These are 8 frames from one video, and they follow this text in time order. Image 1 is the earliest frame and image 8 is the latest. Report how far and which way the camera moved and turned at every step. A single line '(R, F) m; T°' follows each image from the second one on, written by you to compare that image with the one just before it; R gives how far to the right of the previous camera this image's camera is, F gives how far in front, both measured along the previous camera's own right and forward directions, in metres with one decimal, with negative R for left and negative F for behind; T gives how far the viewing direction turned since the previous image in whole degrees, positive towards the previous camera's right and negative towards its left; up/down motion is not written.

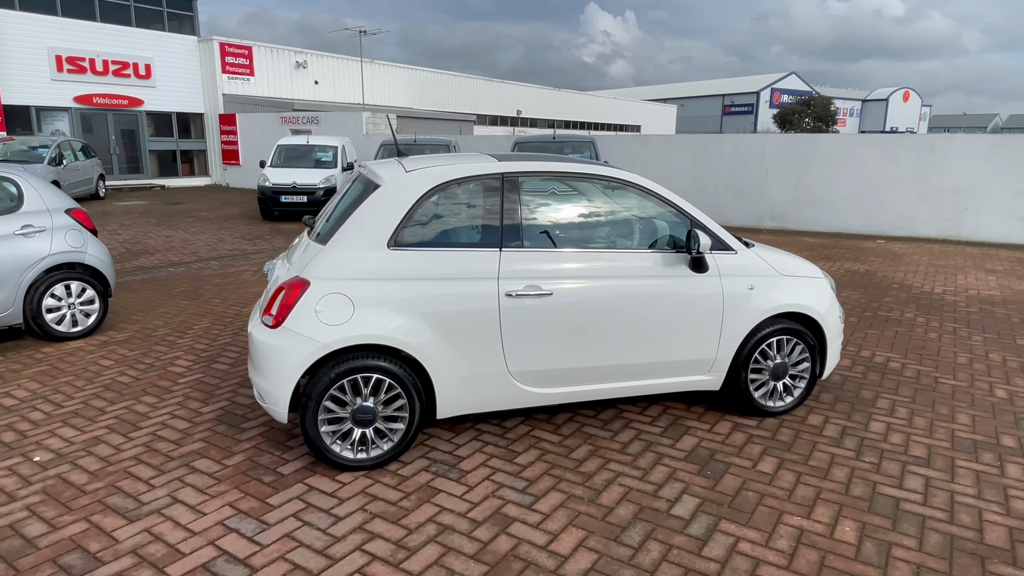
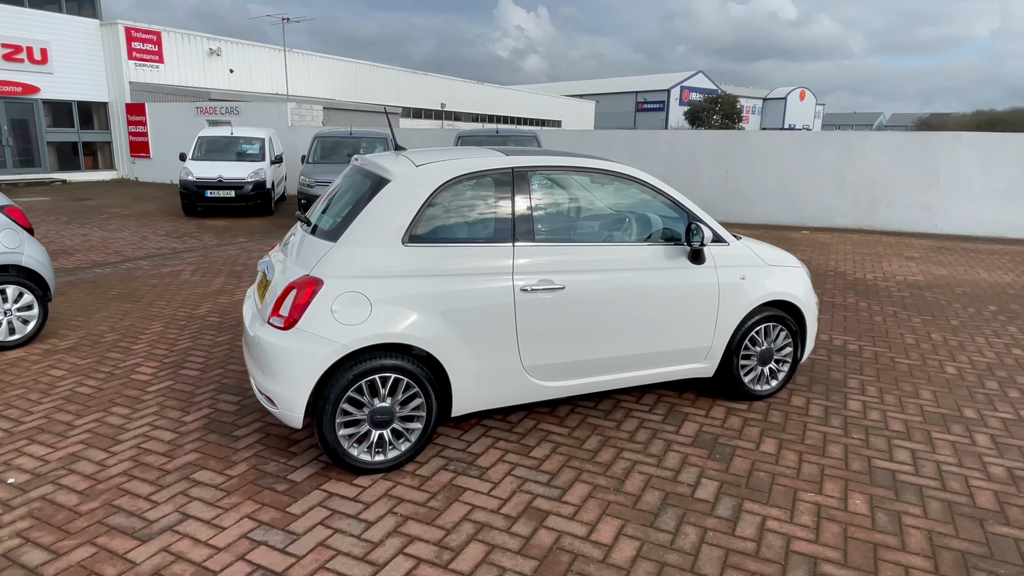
(-0.5, 0.0) m; +7°
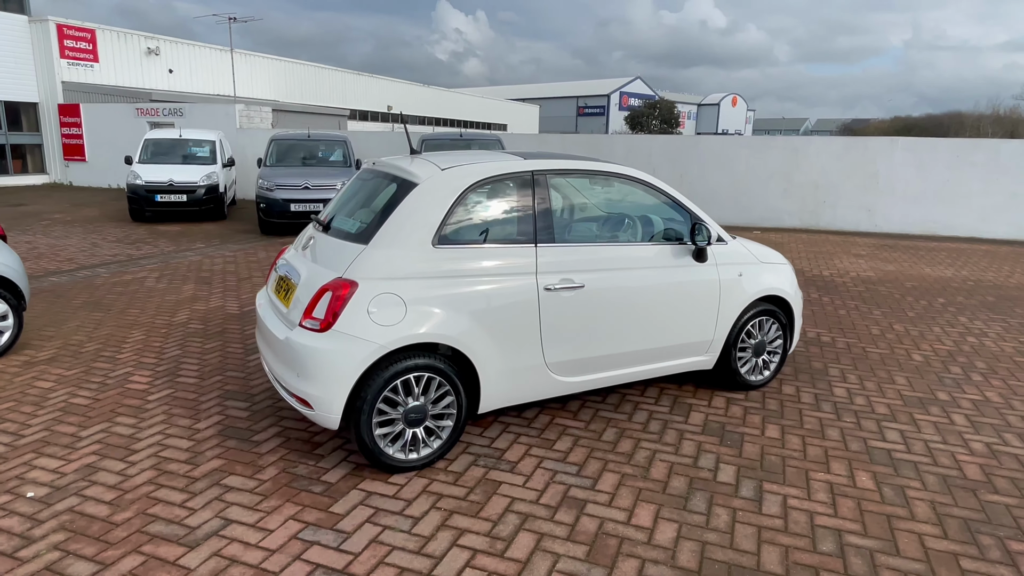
(-0.4, -0.1) m; +5°
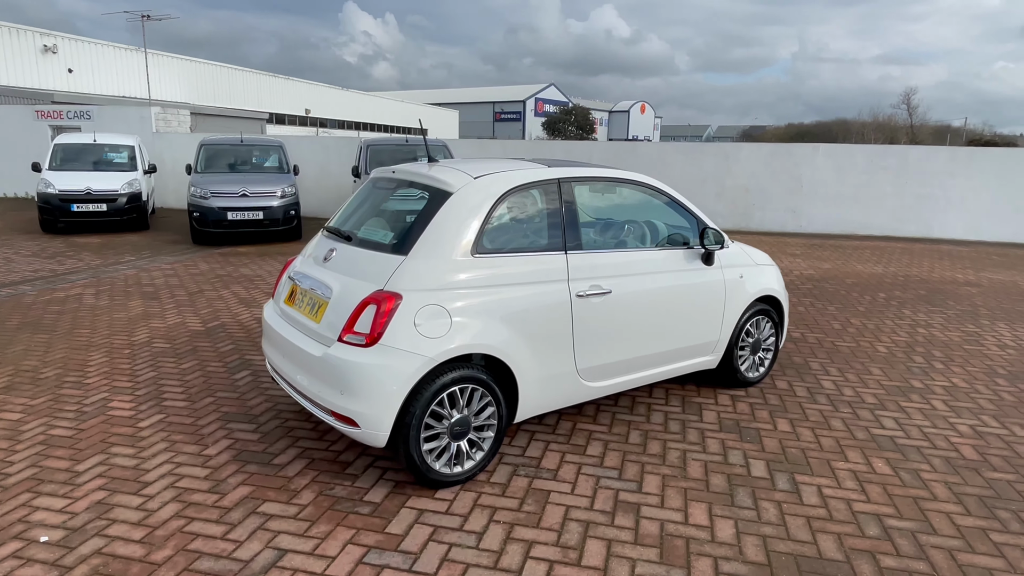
(-0.6, 0.0) m; +7°
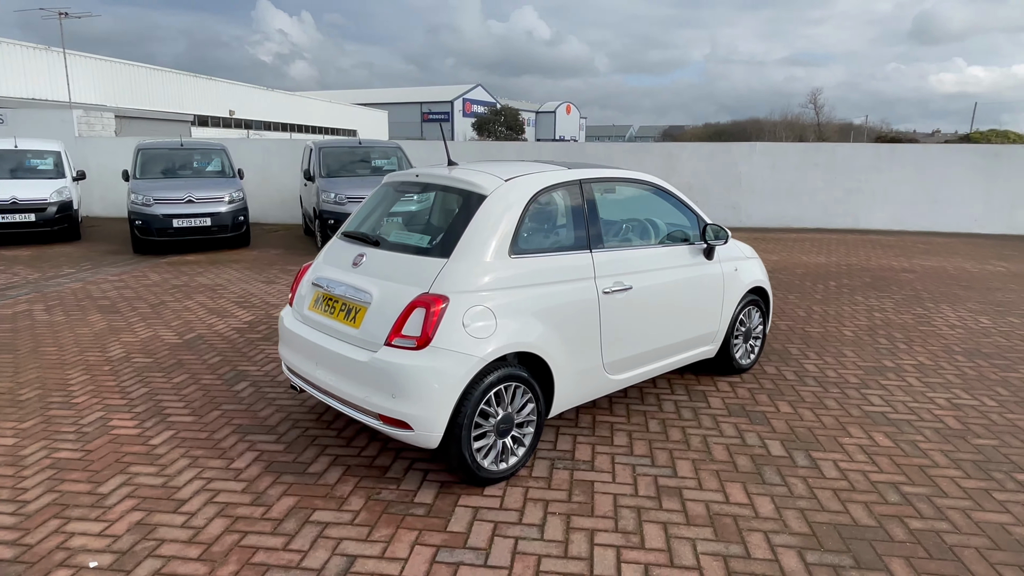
(-0.6, -0.1) m; +6°
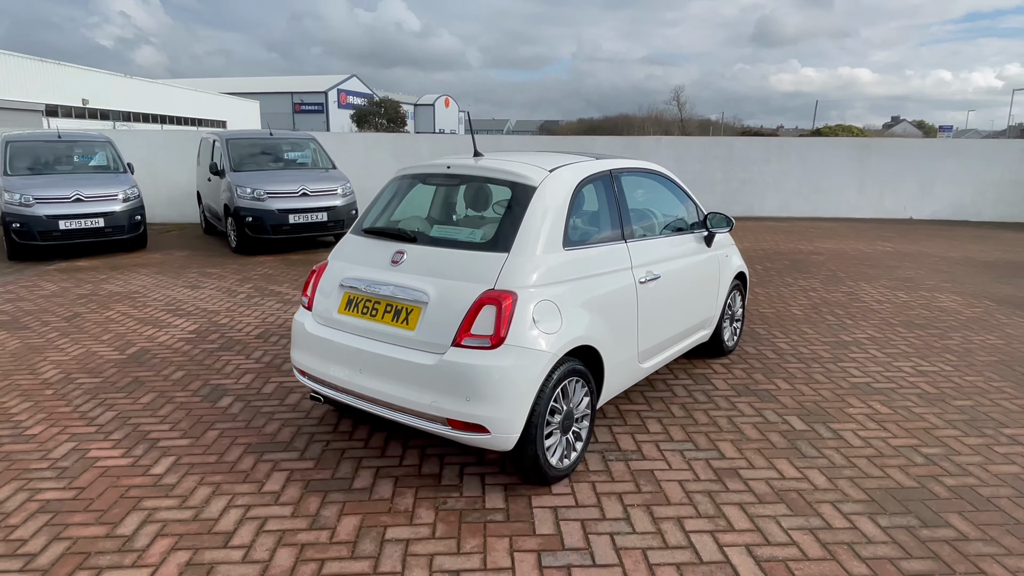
(-0.9, +0.2) m; +11°
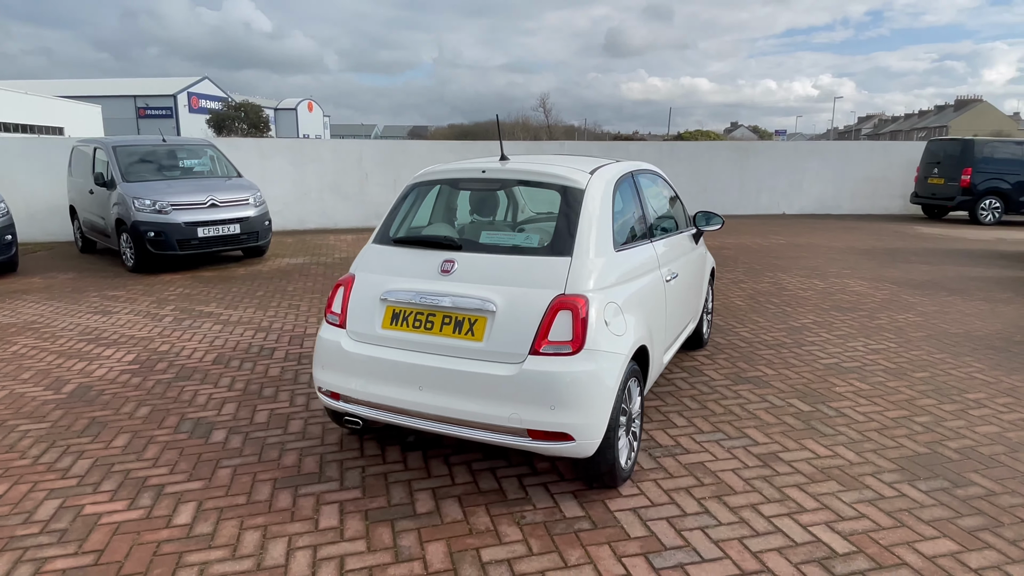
(-0.9, +0.2) m; +11°
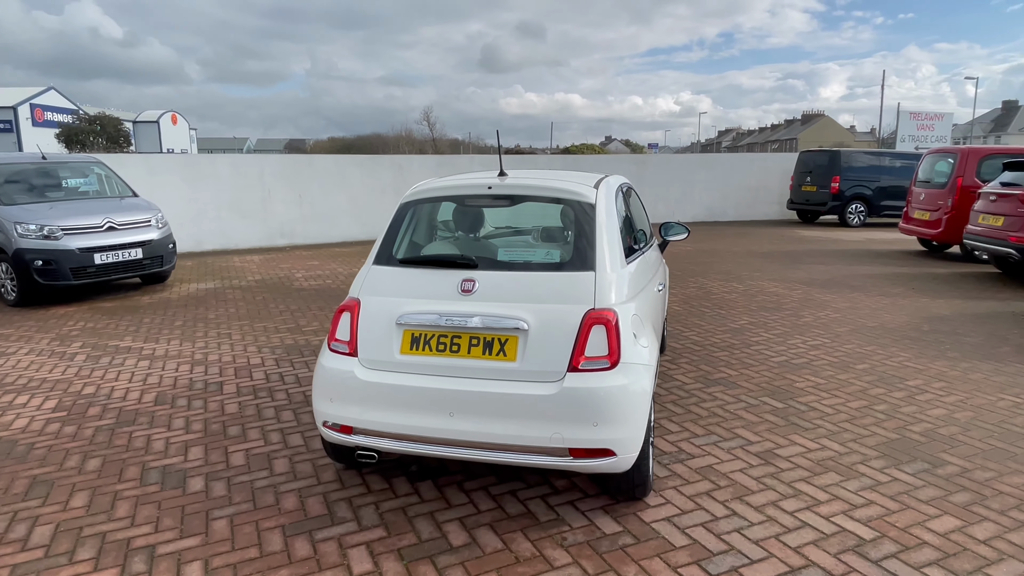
(-0.6, +0.1) m; +10°
